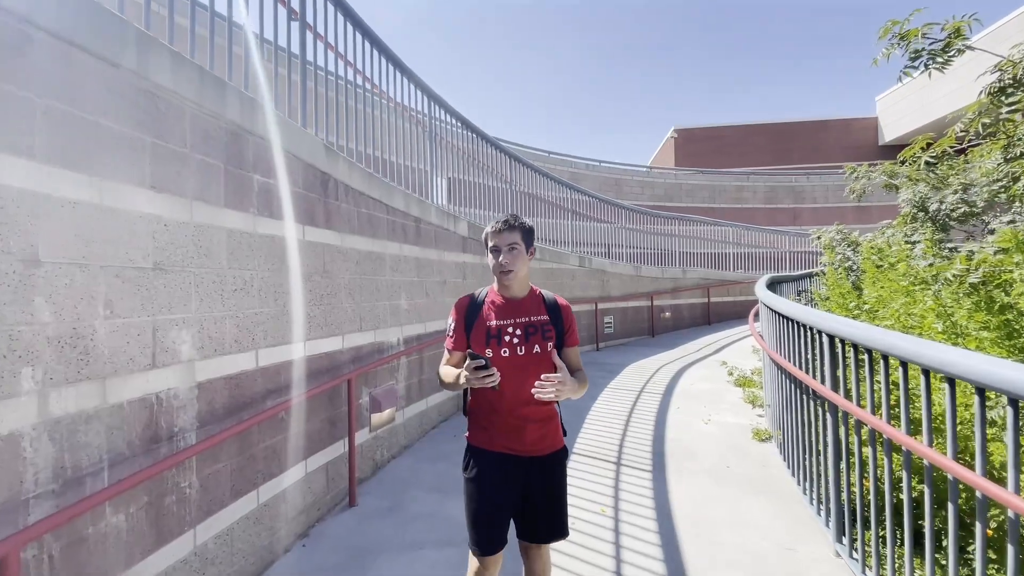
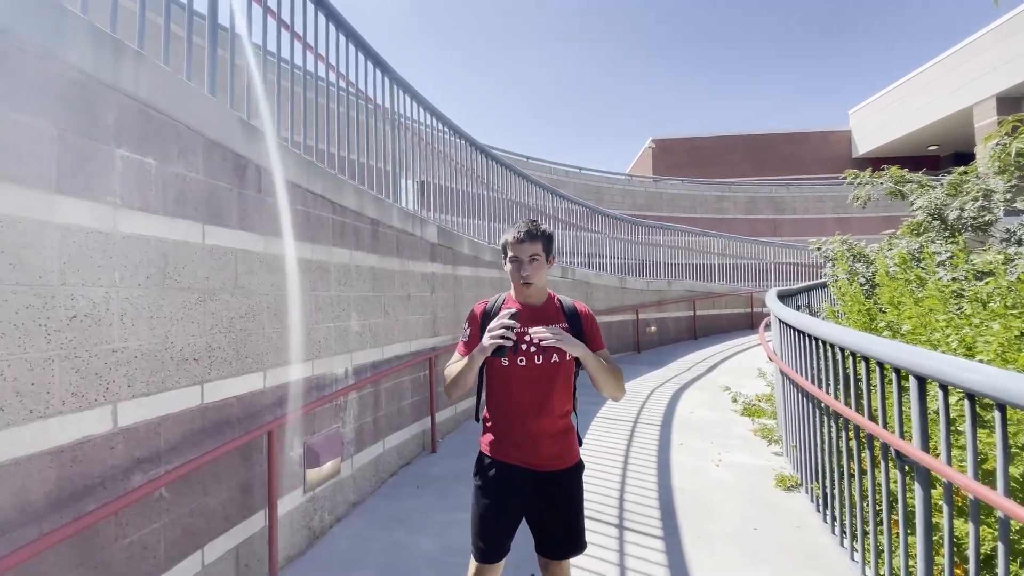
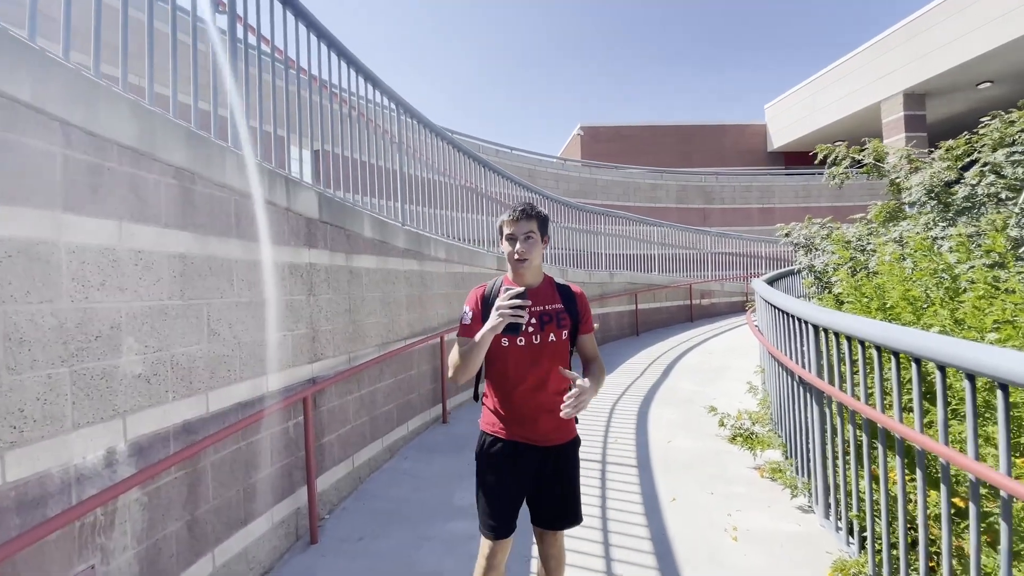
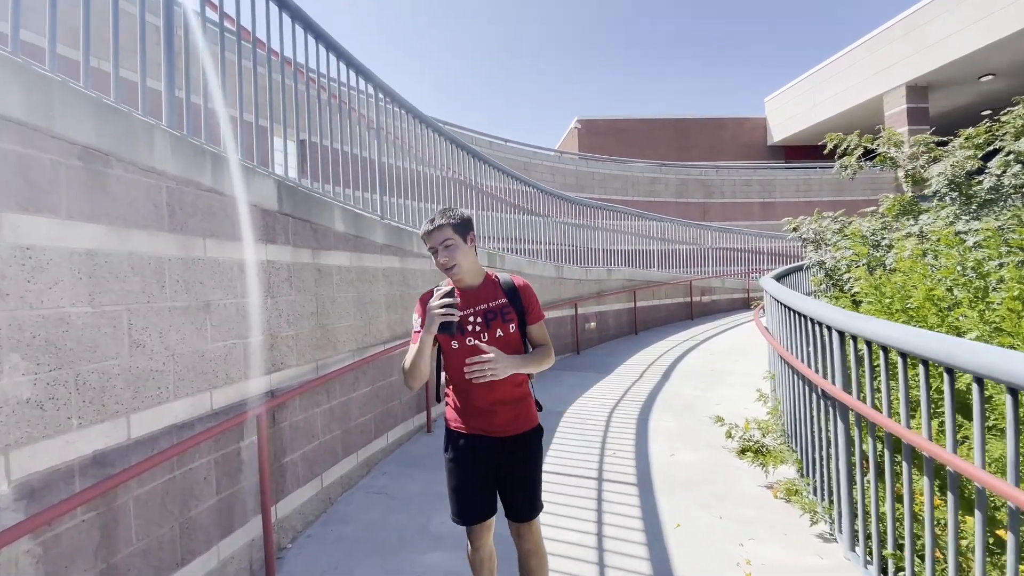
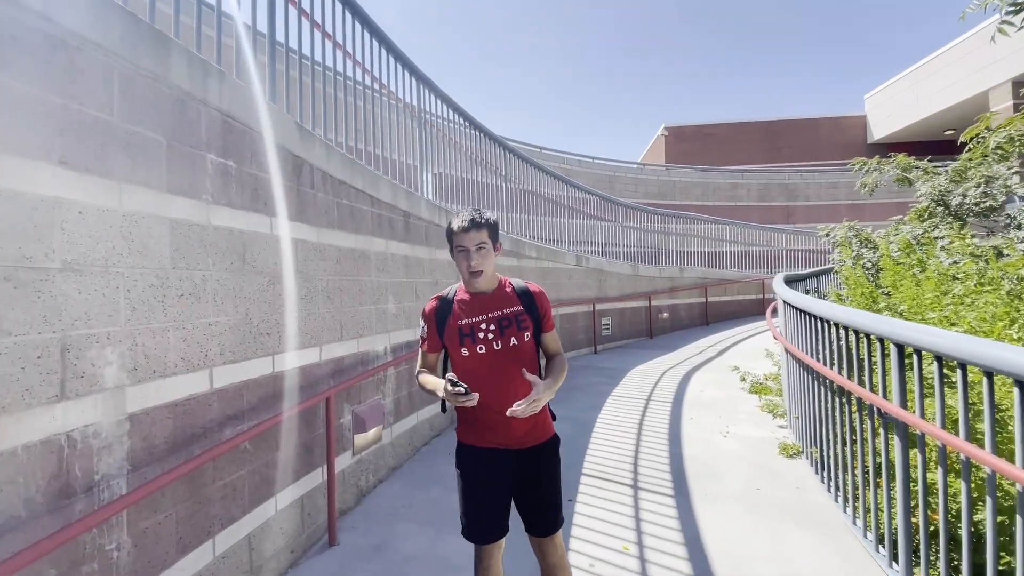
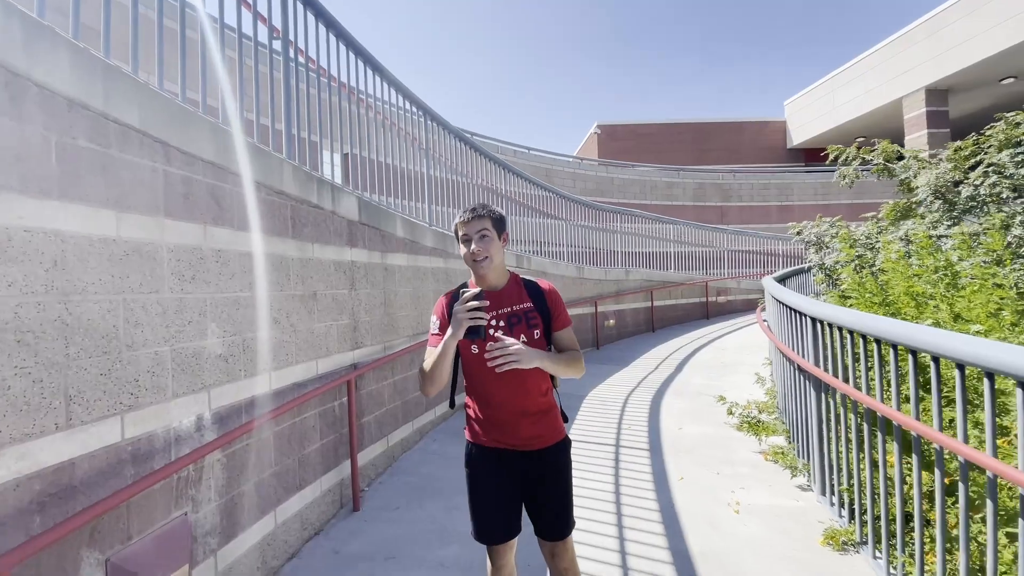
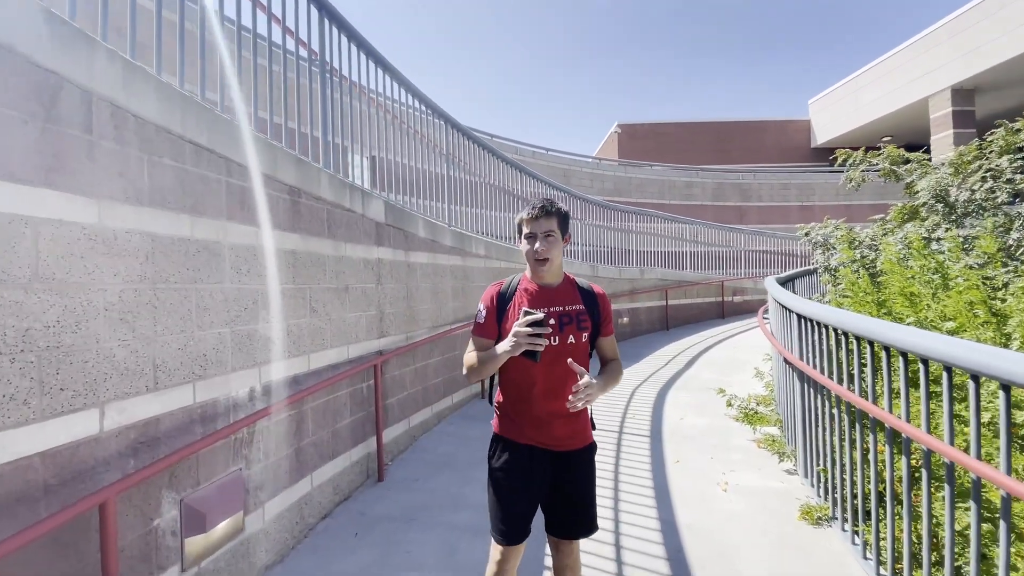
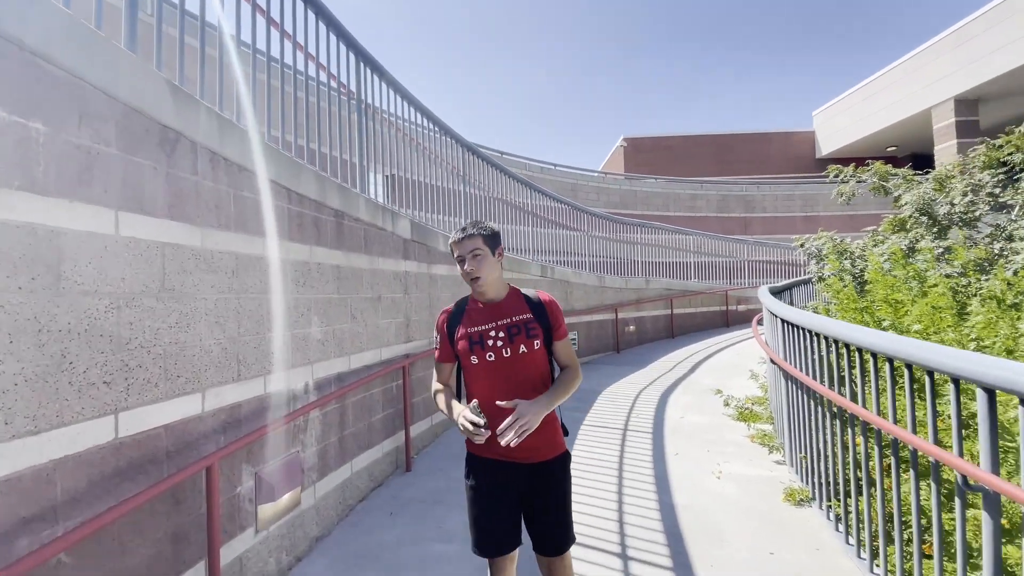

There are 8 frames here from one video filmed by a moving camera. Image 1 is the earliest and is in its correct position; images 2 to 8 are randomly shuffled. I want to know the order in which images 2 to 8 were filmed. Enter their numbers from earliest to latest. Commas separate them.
5, 2, 8, 7, 6, 3, 4
